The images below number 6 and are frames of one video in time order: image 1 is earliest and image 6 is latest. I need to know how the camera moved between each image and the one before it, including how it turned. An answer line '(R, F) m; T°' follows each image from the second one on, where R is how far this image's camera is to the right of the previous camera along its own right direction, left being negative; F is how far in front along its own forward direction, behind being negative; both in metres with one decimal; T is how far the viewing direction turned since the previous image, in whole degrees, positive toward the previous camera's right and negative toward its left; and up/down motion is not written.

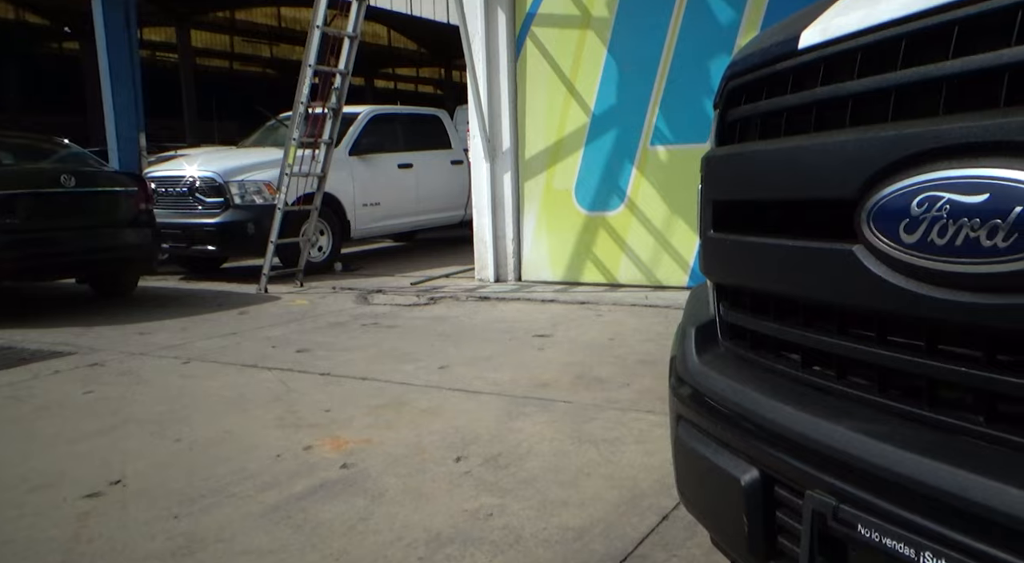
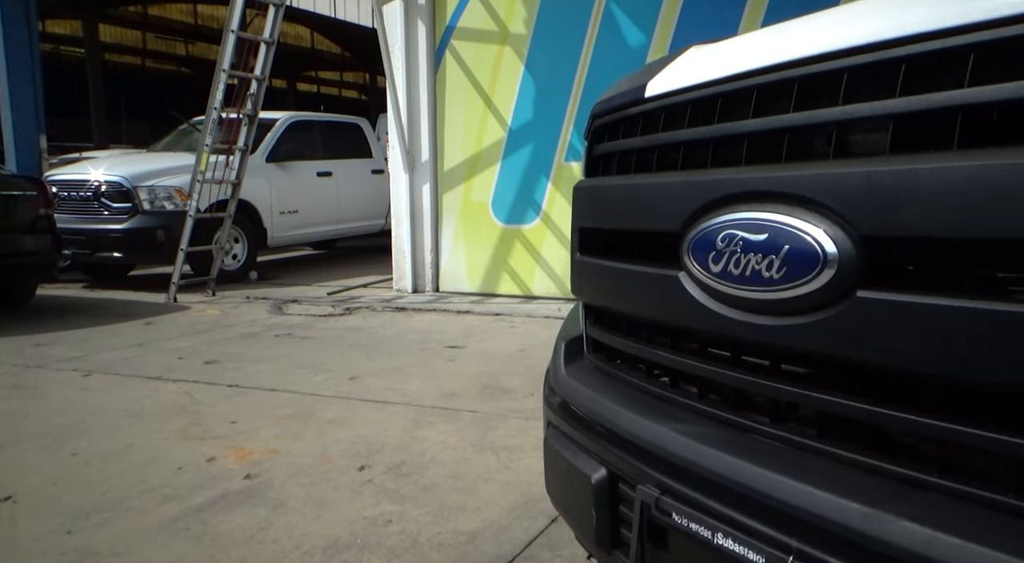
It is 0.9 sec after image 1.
(+0.1, -0.1) m; +6°
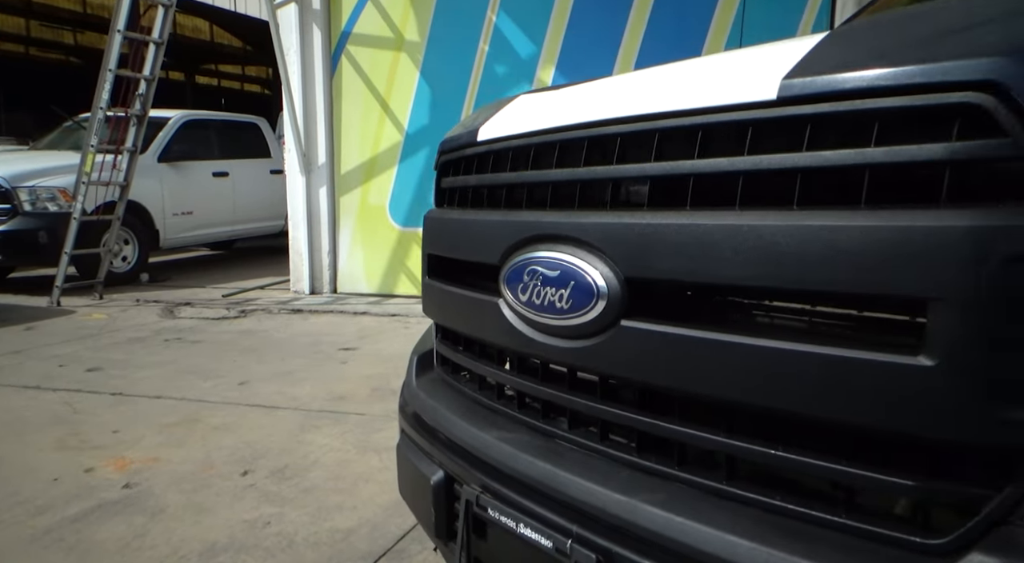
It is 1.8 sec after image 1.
(+0.1, -0.2) m; +7°
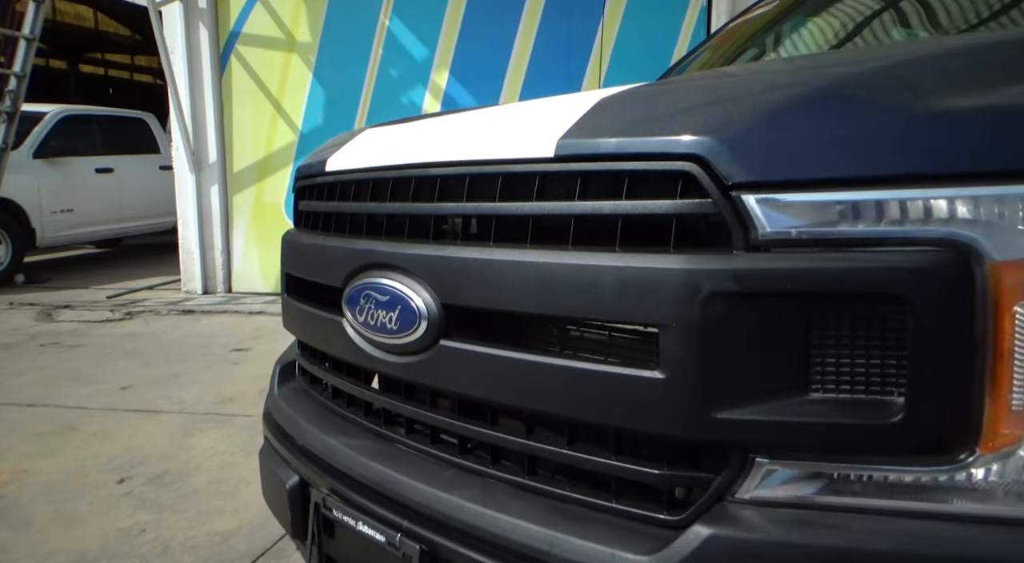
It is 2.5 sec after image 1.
(+0.1, -0.2) m; +7°
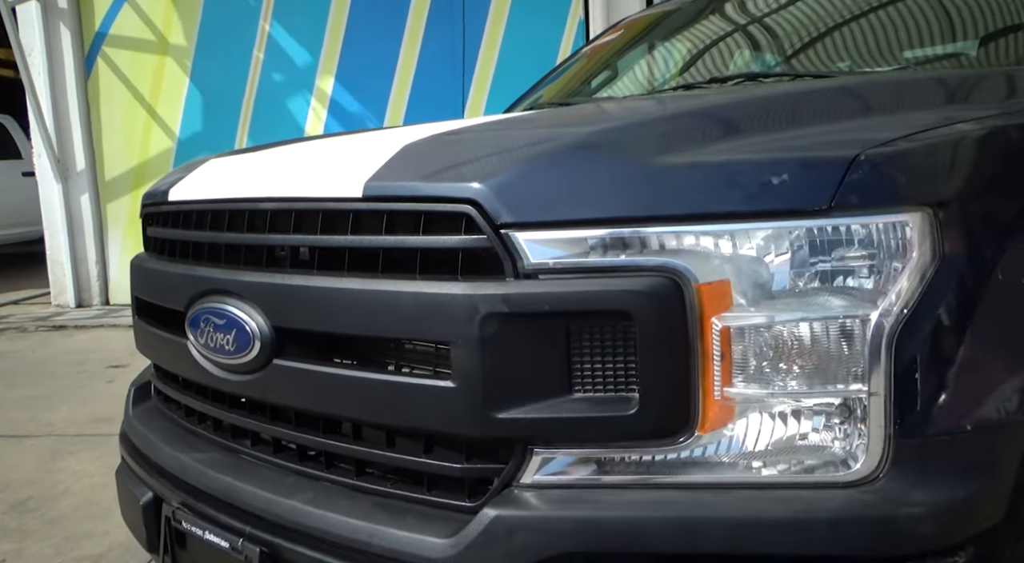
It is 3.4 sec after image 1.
(+0.1, -0.2) m; +8°
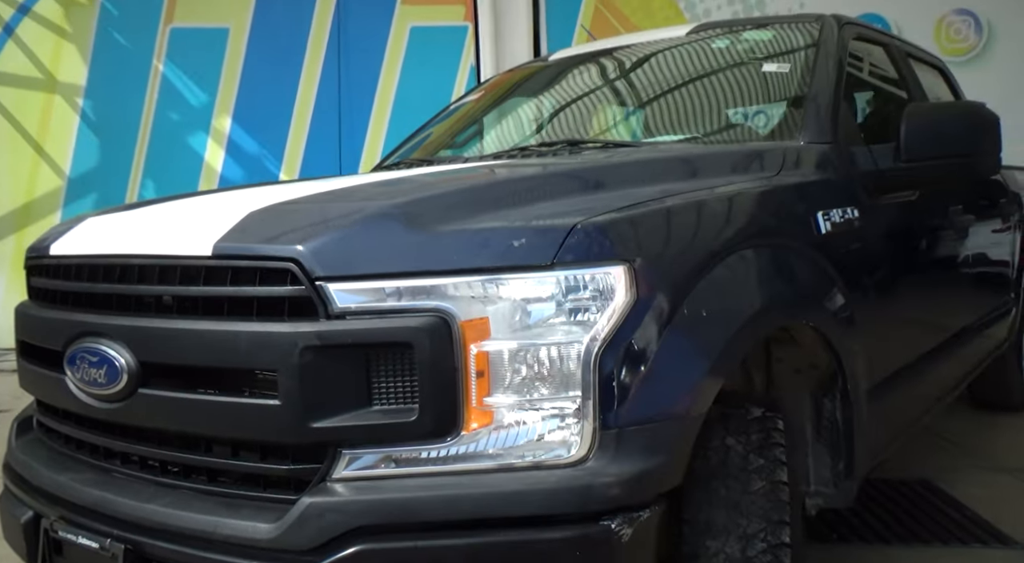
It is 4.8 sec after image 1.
(+0.2, -0.4) m; +7°
